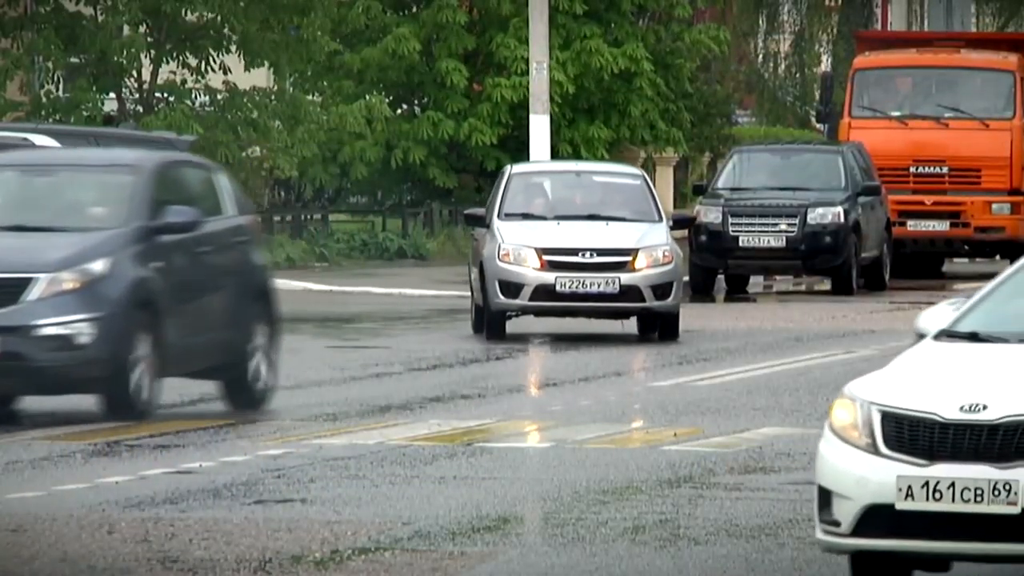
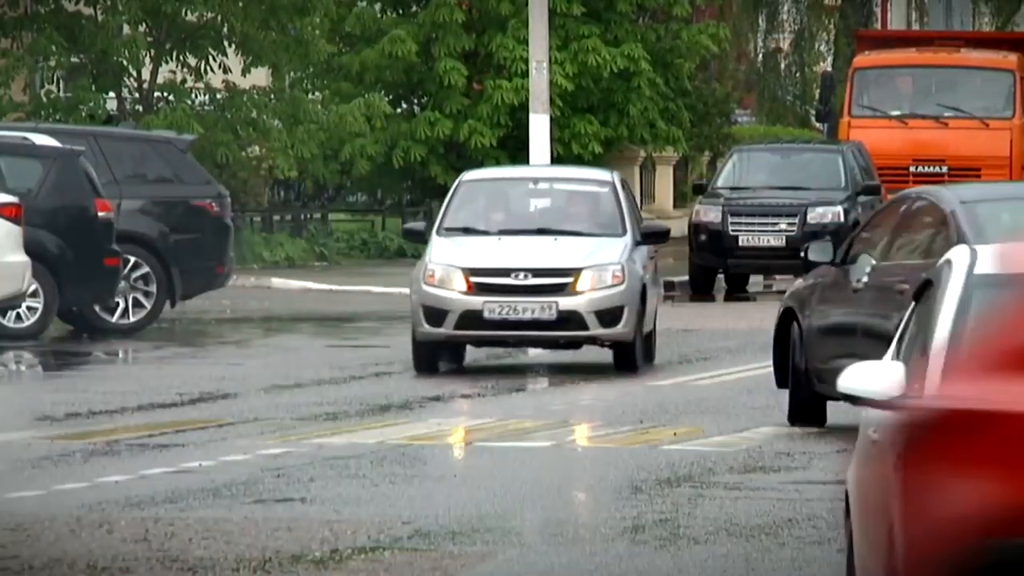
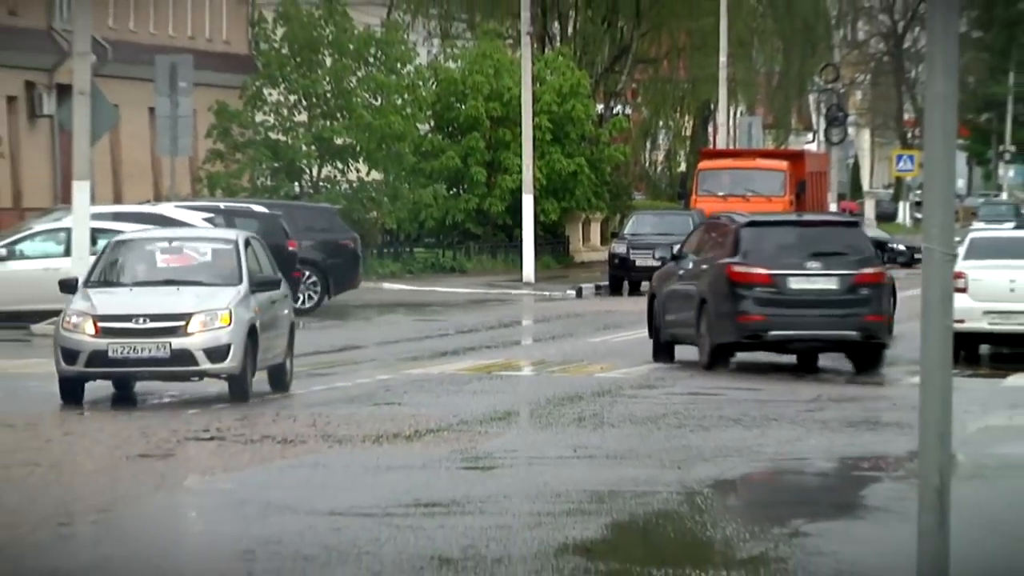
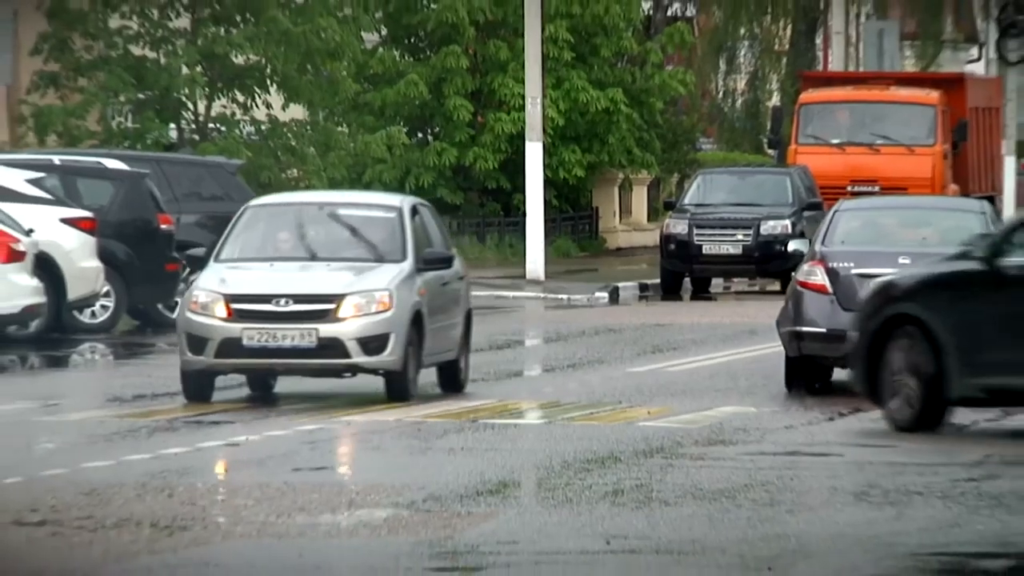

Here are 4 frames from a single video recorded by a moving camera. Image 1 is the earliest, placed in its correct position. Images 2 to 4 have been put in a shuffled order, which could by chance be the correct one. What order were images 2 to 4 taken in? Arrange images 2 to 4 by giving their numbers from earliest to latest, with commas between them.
2, 4, 3
